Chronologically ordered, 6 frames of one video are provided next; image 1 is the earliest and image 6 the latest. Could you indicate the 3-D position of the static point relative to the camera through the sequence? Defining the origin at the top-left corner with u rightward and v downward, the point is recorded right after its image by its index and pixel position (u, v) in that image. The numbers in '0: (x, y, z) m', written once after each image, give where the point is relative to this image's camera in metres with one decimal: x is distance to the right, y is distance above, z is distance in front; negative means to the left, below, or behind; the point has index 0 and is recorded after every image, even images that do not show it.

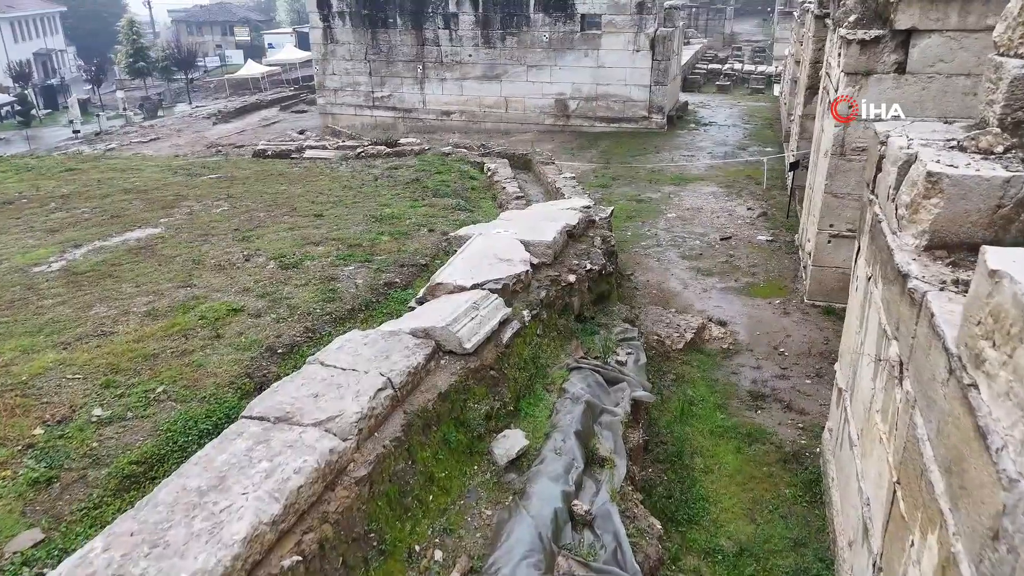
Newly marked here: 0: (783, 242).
0: (+3.0, +0.5, +7.9) m
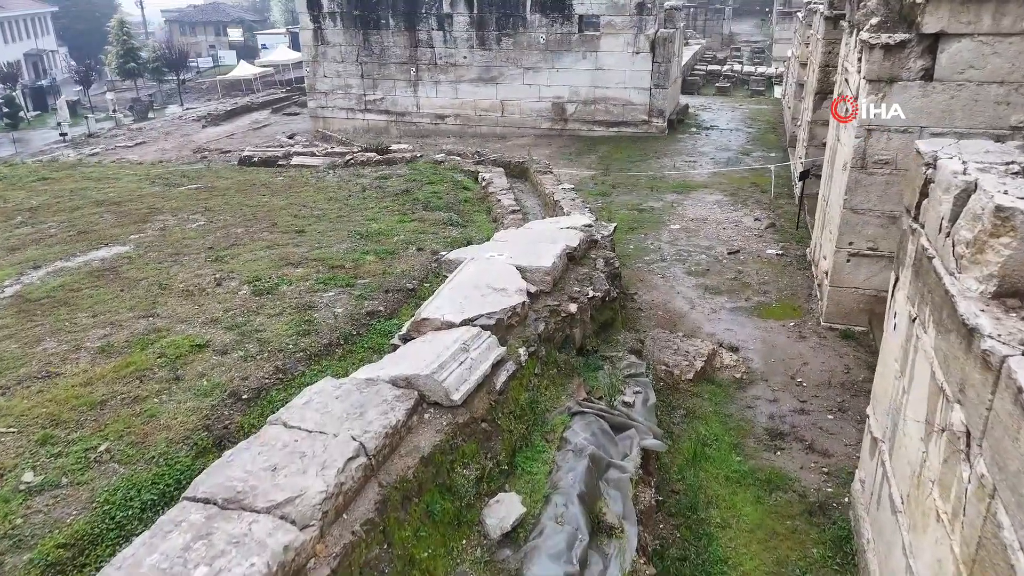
0: (+2.9, +0.3, +7.4) m
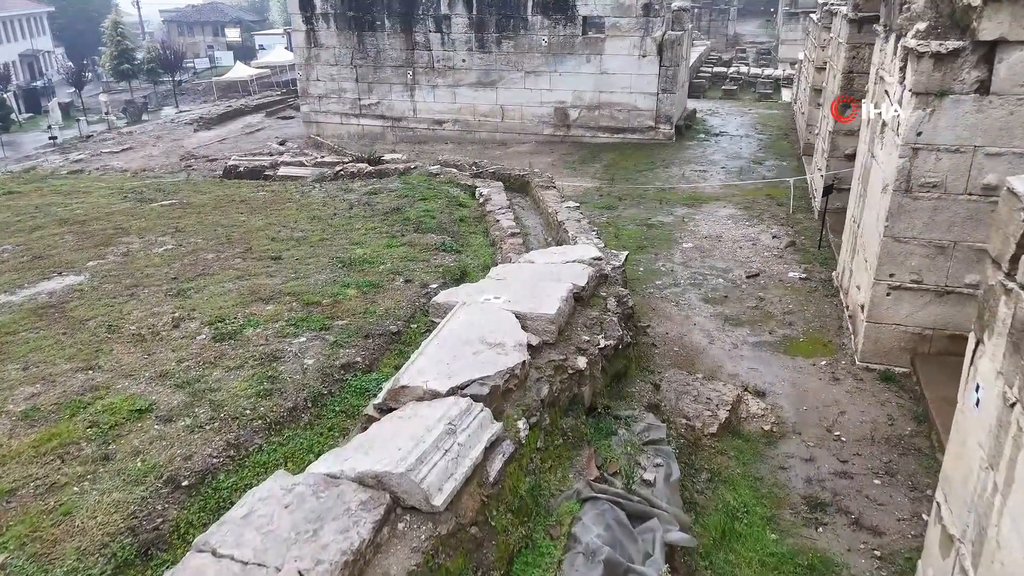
0: (+2.9, +0.1, +6.8) m
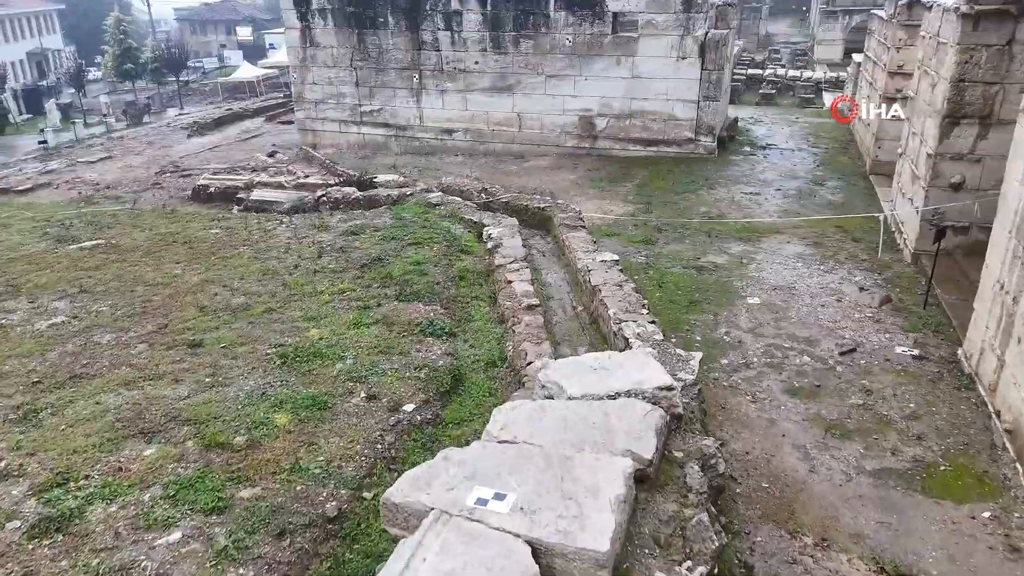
0: (+3.0, -0.5, +5.1) m
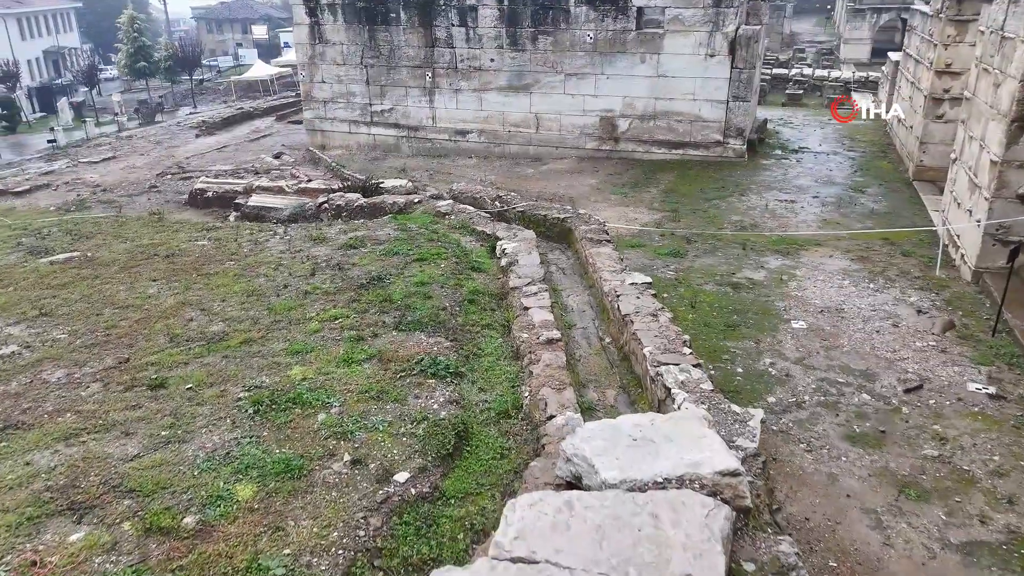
0: (+3.1, -0.7, +4.4) m
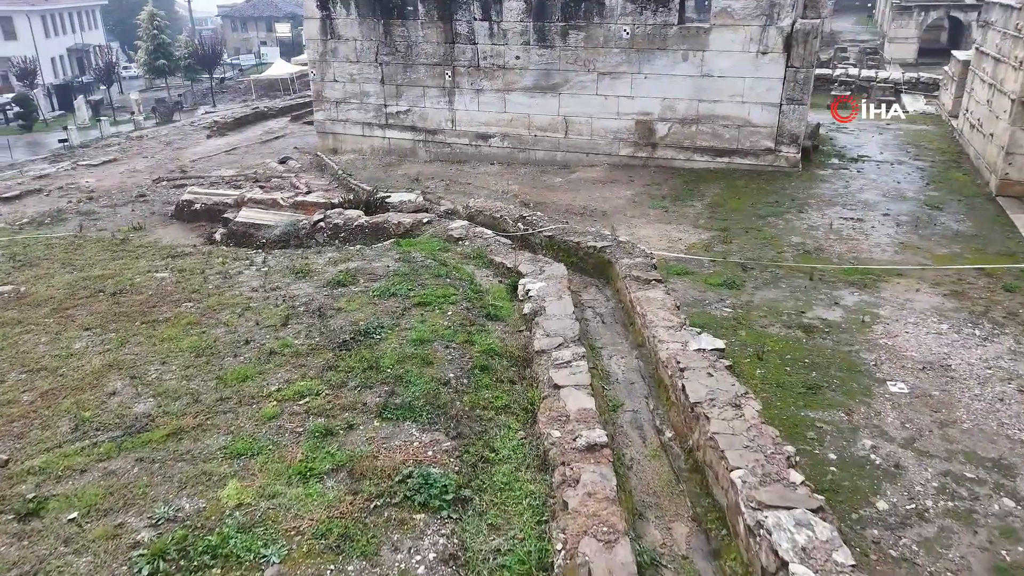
0: (+3.2, -1.0, +3.3) m
